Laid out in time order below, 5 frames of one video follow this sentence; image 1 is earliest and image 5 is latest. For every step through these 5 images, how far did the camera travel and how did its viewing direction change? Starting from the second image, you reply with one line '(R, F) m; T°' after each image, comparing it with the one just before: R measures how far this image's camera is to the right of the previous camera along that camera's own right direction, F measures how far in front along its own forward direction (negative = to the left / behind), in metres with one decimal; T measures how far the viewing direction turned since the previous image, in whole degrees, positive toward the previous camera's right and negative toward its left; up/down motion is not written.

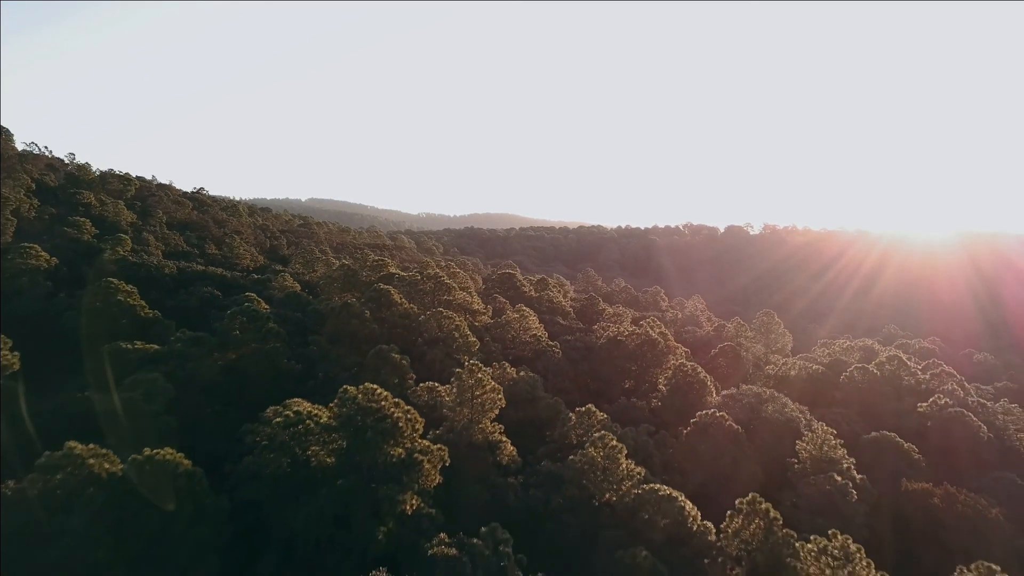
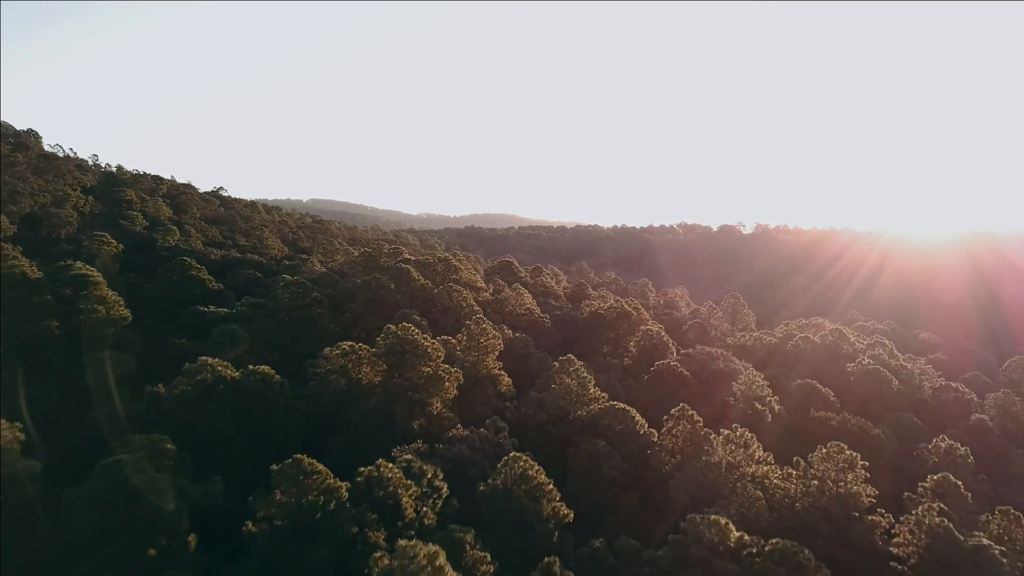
(+0.2, -8.6) m; 0°
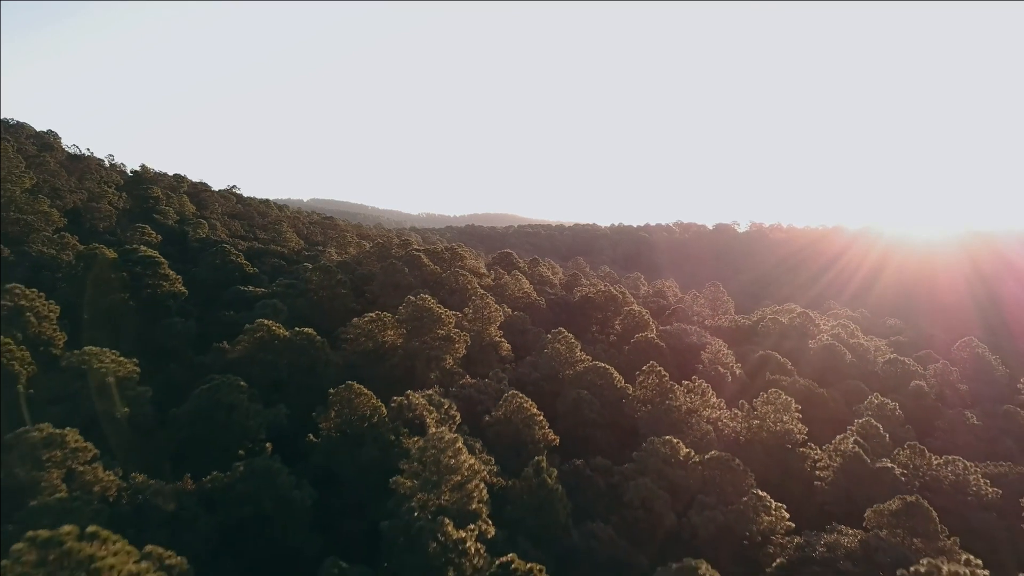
(+0.1, -6.4) m; 0°
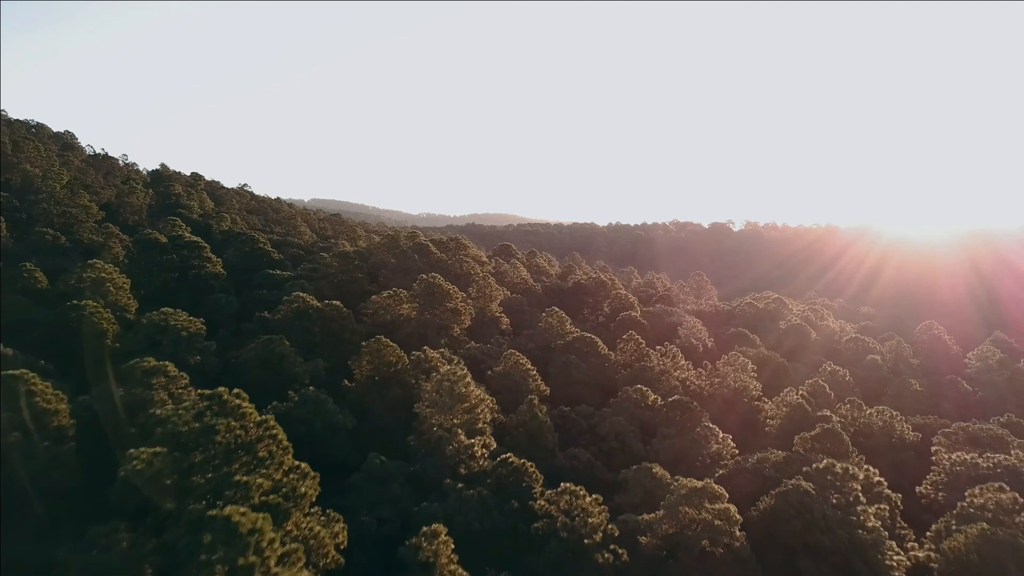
(+0.1, -6.0) m; 0°
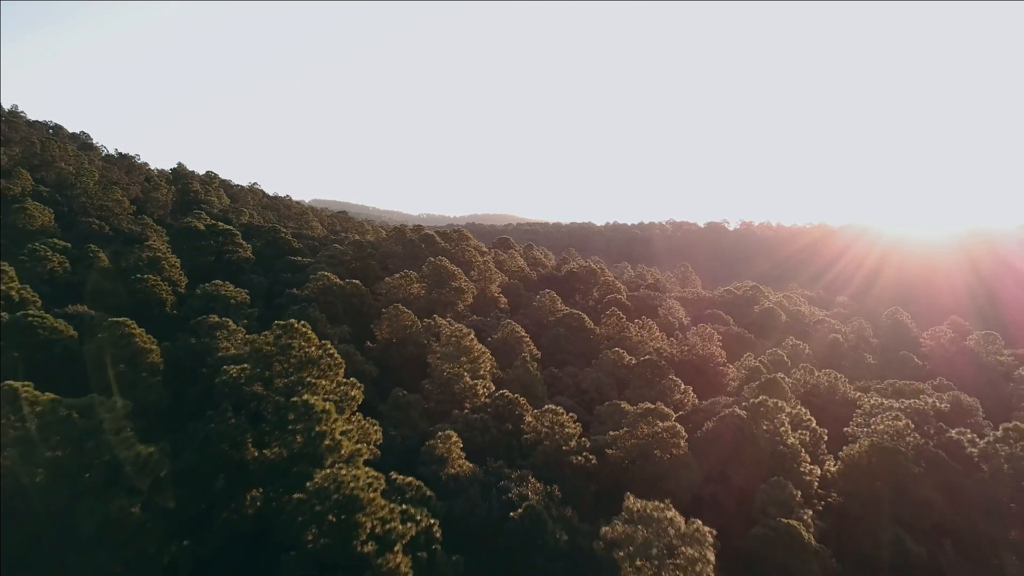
(+0.2, -6.0) m; 0°
